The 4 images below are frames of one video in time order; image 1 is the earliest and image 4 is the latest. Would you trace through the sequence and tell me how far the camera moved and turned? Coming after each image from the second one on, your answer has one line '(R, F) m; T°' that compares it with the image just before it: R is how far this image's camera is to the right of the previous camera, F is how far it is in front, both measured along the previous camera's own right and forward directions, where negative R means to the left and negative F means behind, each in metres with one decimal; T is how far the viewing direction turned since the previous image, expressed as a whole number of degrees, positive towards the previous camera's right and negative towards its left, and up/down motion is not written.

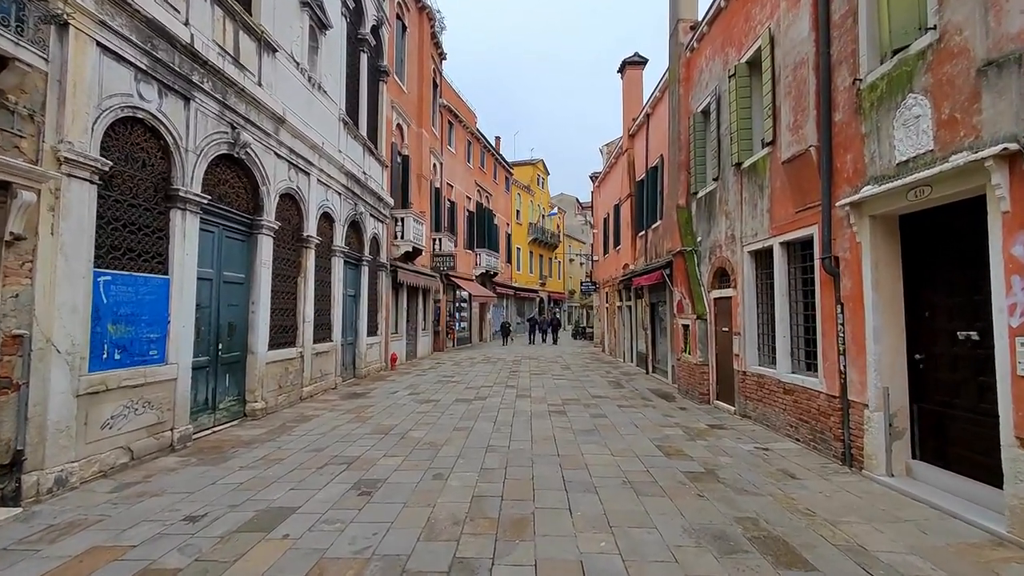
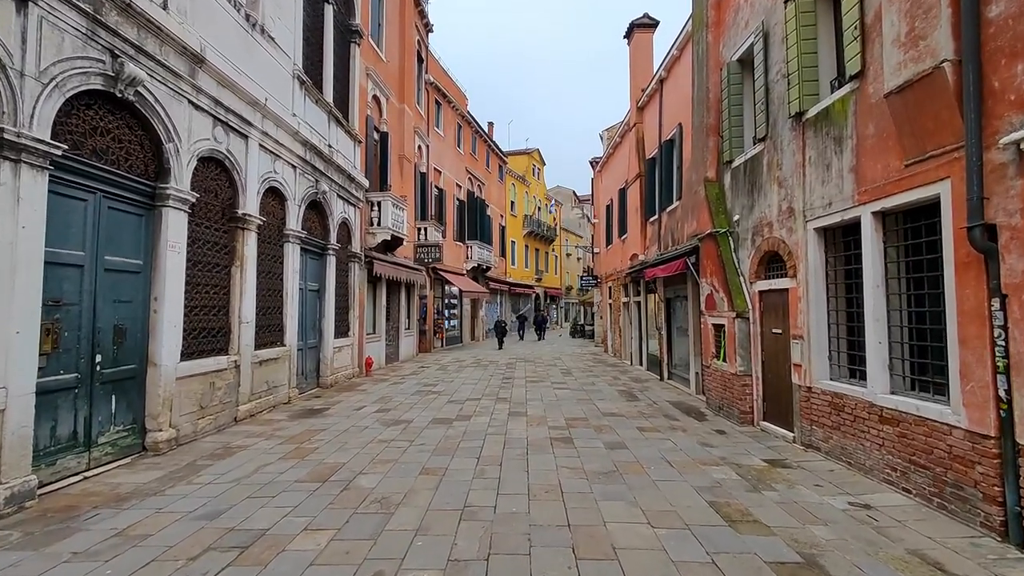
(+0.1, +2.0) m; +1°
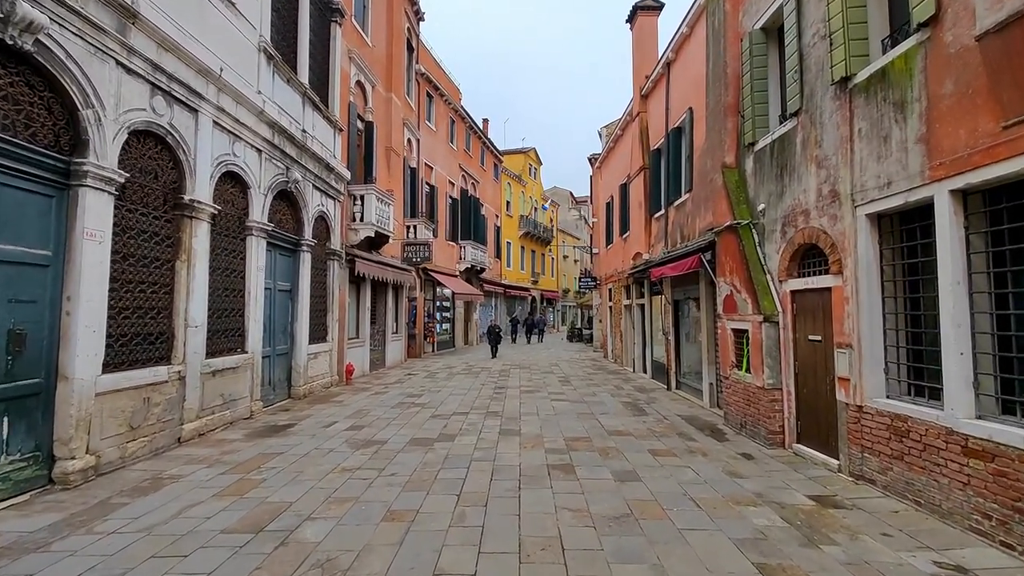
(+0.1, +1.1) m; 0°
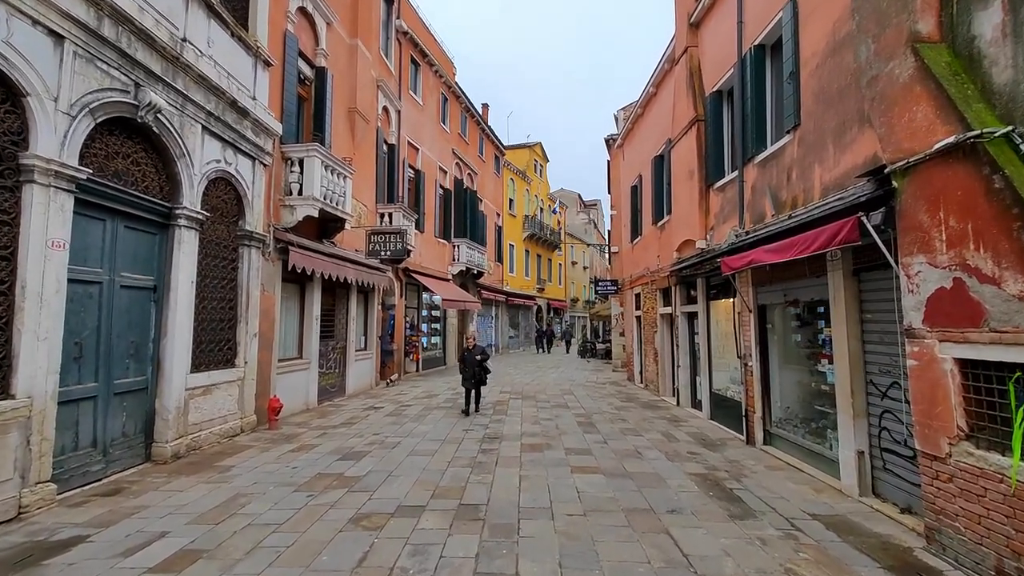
(+0.1, +3.8) m; -1°
